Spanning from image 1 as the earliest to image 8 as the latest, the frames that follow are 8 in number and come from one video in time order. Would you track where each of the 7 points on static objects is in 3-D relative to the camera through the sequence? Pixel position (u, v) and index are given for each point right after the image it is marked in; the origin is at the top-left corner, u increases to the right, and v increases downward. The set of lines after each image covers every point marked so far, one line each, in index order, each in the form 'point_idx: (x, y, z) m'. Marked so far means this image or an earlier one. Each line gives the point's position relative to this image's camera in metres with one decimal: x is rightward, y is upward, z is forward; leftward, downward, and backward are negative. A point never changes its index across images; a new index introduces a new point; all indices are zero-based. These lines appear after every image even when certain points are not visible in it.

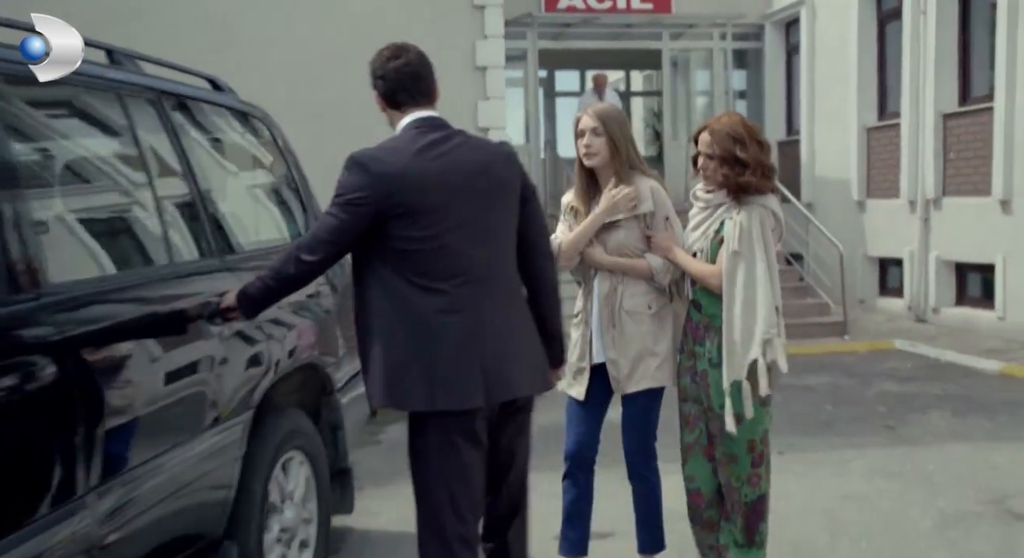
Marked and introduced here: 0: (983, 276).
0: (+4.7, 0.0, +10.2) m
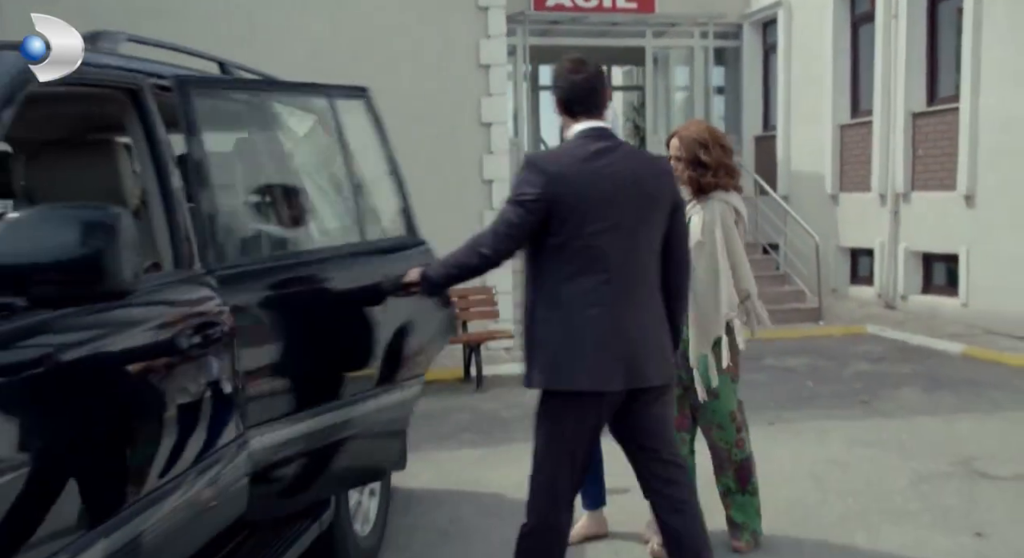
0: (+4.7, +0.1, +10.9) m
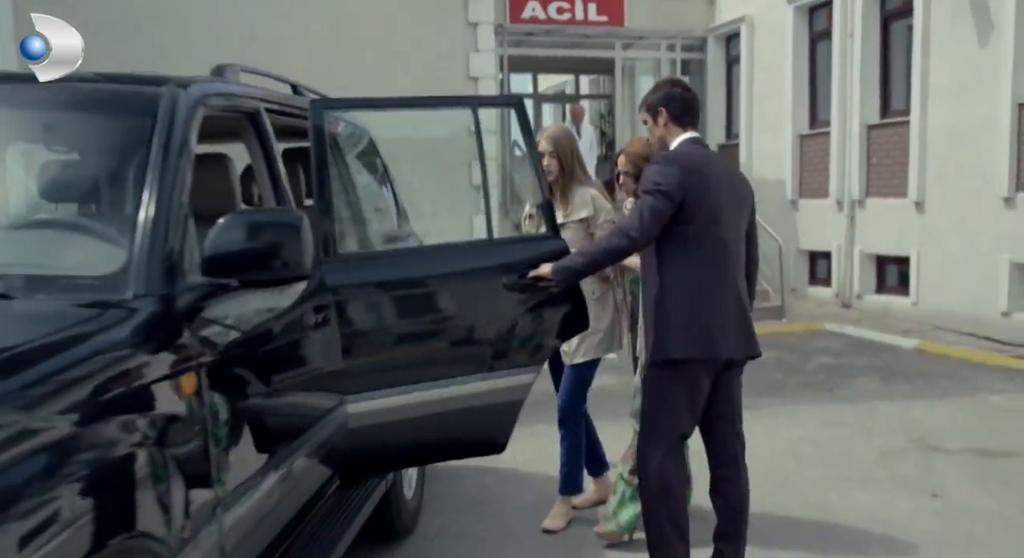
0: (+4.5, +0.1, +11.8) m
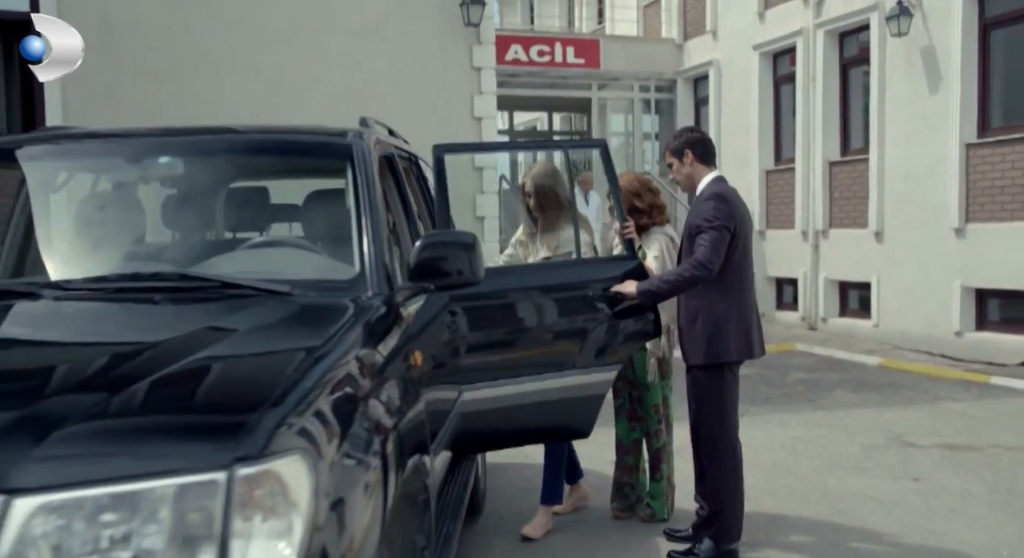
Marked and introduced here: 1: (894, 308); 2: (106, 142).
0: (+4.4, -0.2, +12.8) m
1: (+4.5, -0.3, +12.0) m
2: (-1.5, +0.5, +3.6) m
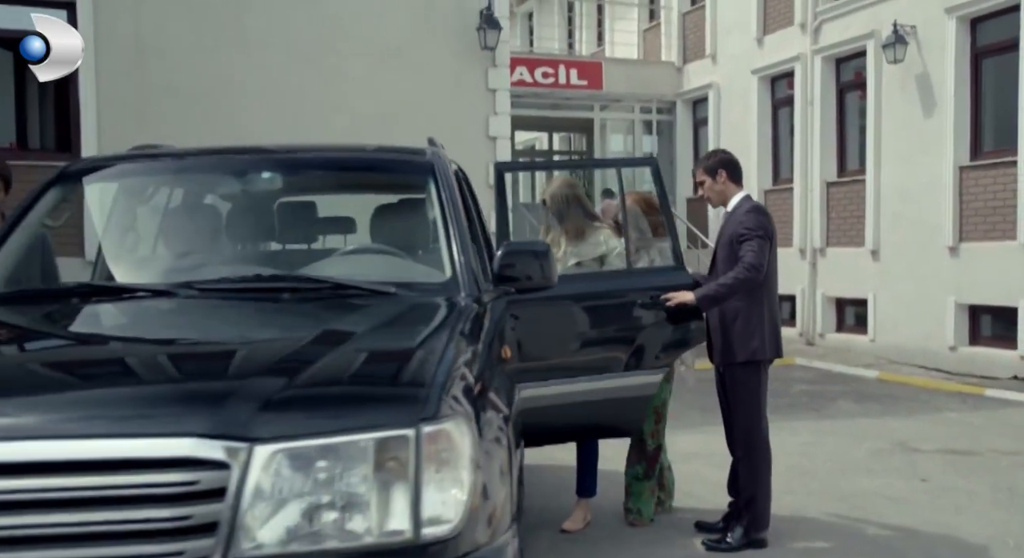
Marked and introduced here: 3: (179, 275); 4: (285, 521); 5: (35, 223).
0: (+4.5, -0.4, +13.2) m
1: (+4.6, -0.5, +12.4) m
2: (-1.3, +0.5, +4.0) m
3: (-1.1, 0.0, +3.5) m
4: (-0.4, -0.5, +1.9) m
5: (-1.8, +0.2, +3.8) m
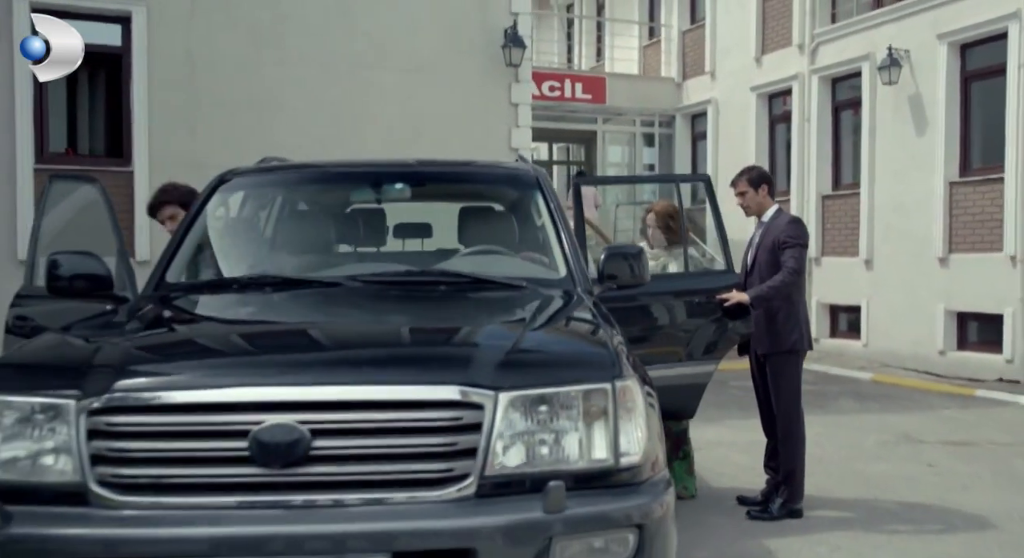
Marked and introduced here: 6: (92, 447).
0: (+4.6, -0.5, +14.0) m
1: (+4.8, -0.7, +13.2) m
2: (-0.9, +0.5, +4.6) m
3: (-0.7, 0.0, +4.1) m
4: (0.0, -0.4, +2.5) m
5: (-1.4, +0.2, +4.5) m
6: (-1.0, -0.4, +2.5) m
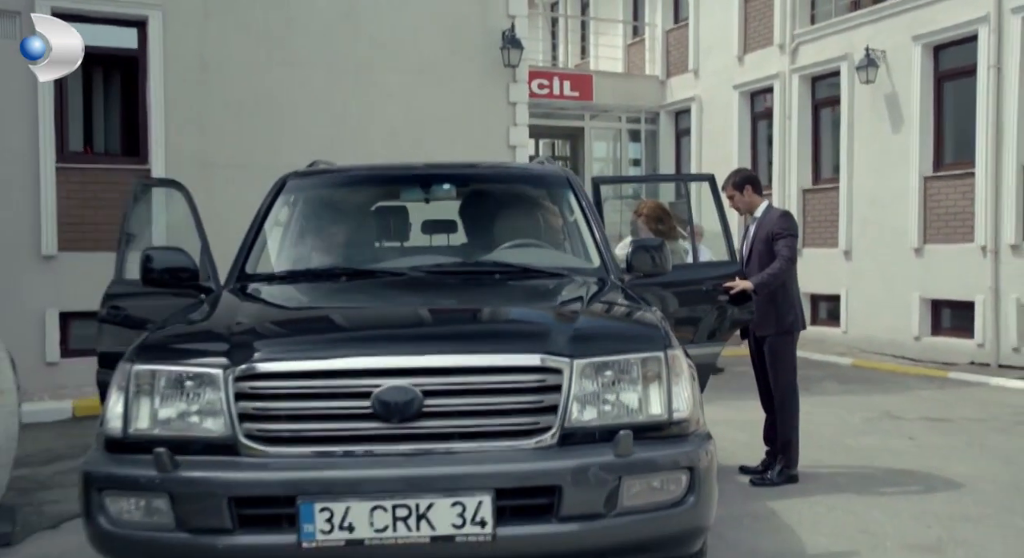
0: (+4.6, -0.4, +14.7) m
1: (+4.7, -0.5, +13.9) m
2: (-0.7, +0.5, +5.1) m
3: (-0.5, +0.1, +4.6) m
4: (+0.2, -0.4, +3.1) m
5: (-1.2, +0.3, +5.0) m
6: (-0.8, -0.4, +3.0) m
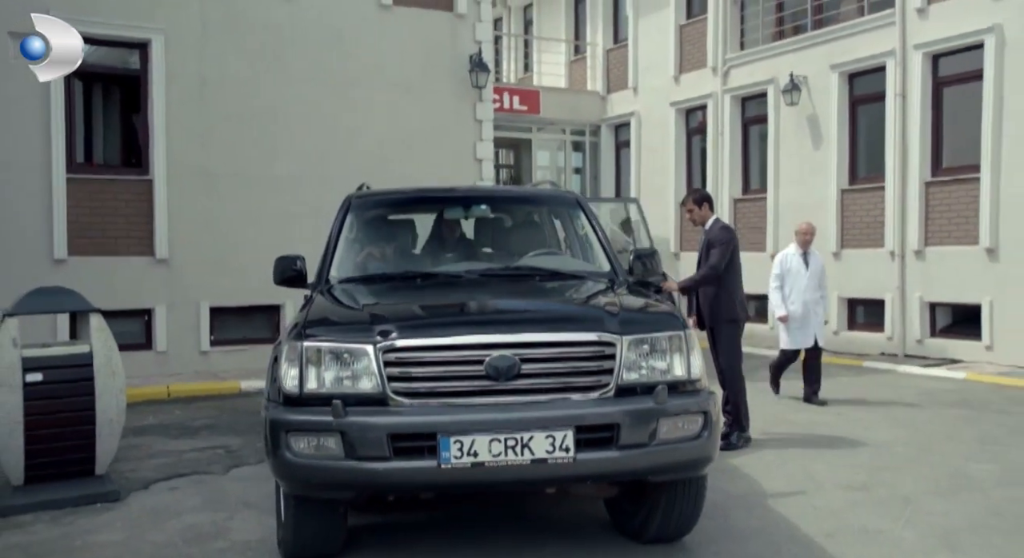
0: (+3.9, -0.4, +16.2) m
1: (+4.1, -0.5, +15.5) m
2: (-0.6, +0.5, +6.3) m
3: (-0.3, +0.1, +5.8) m
4: (+0.5, -0.4, +4.4) m
5: (-1.1, +0.3, +6.1) m
6: (-0.5, -0.4, +4.2) m
